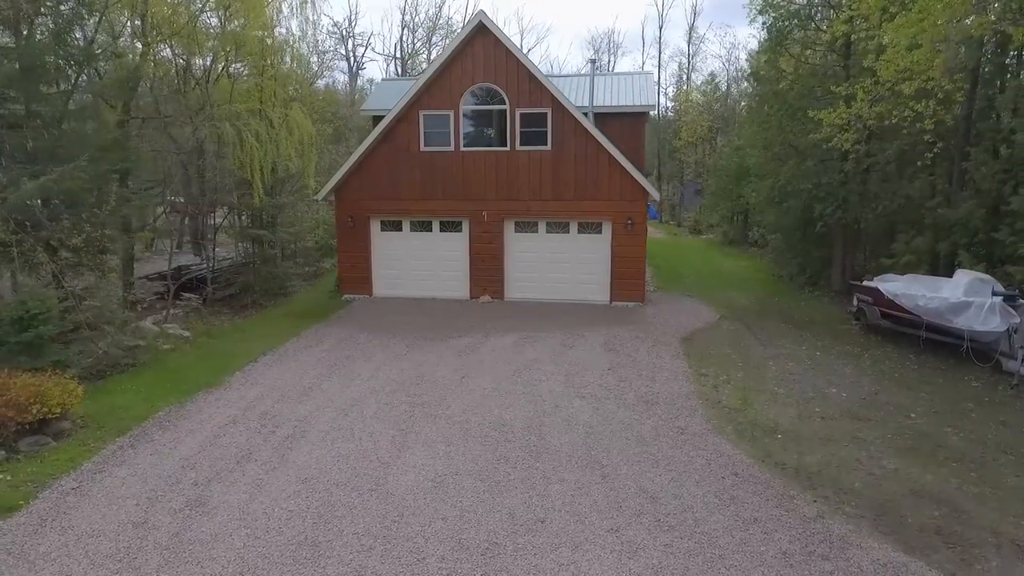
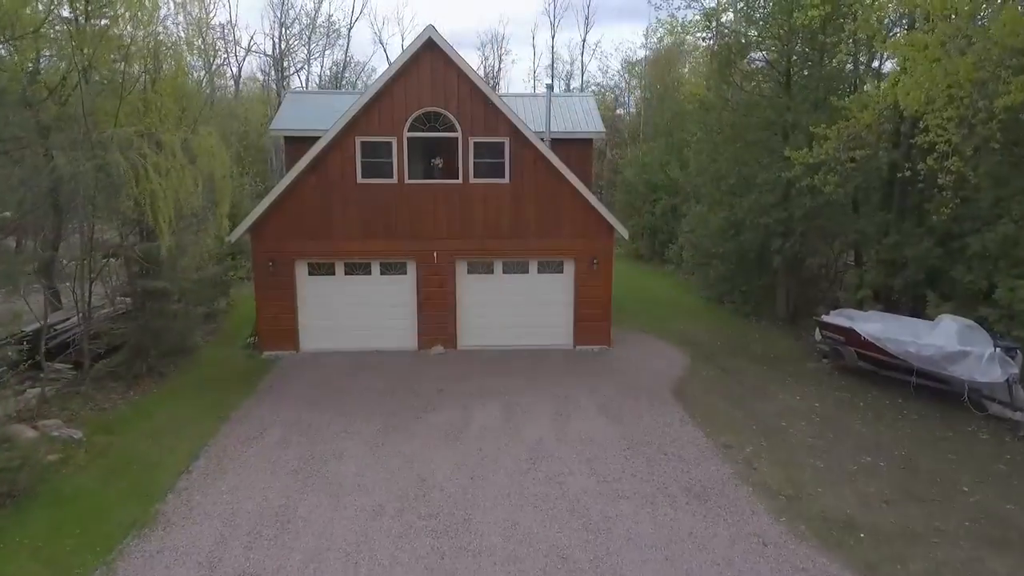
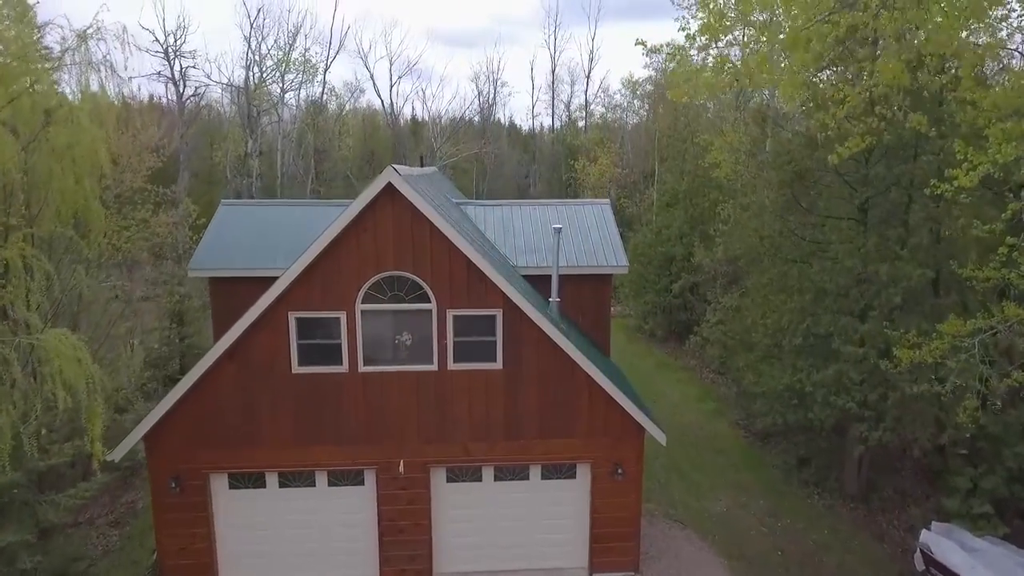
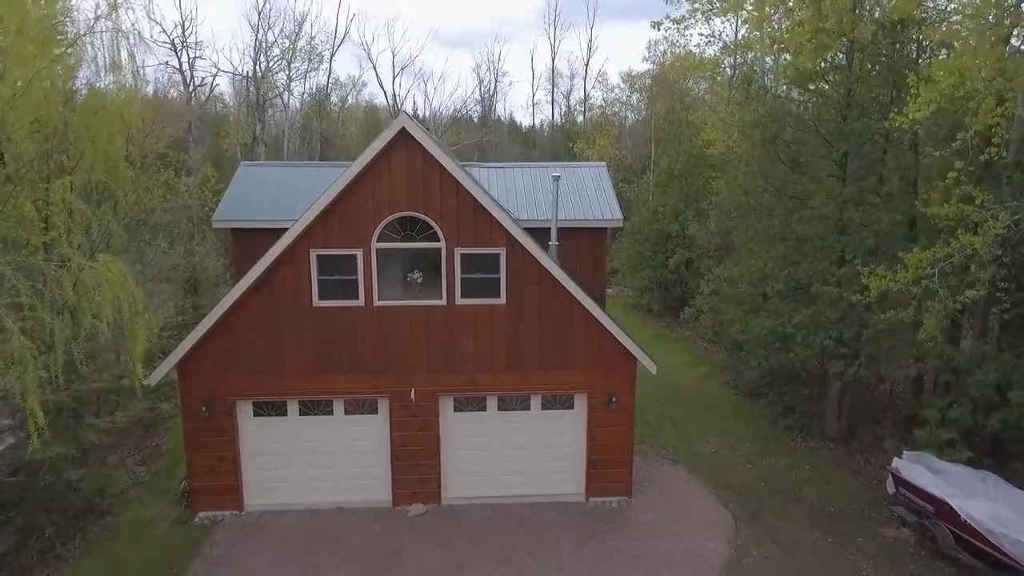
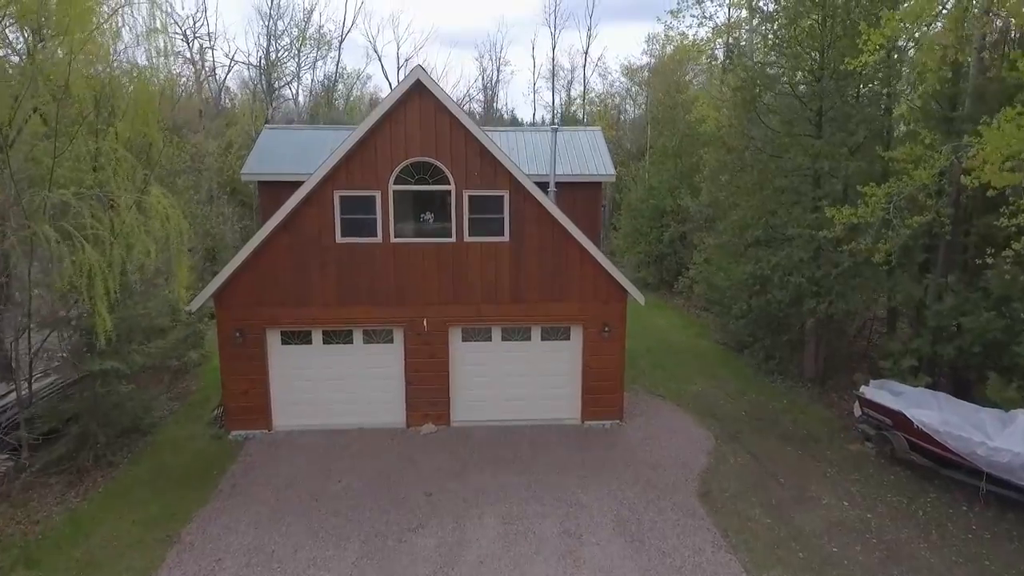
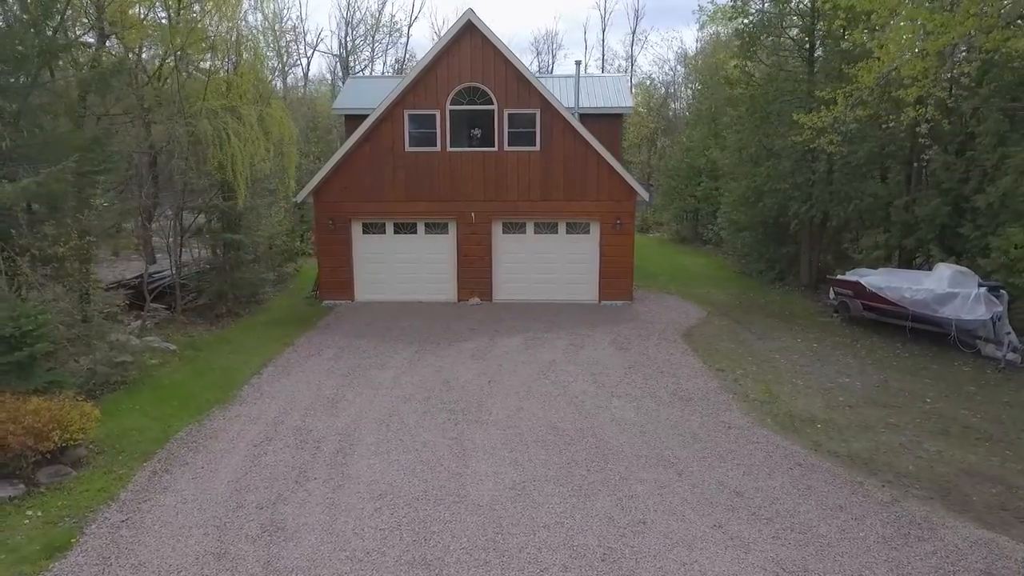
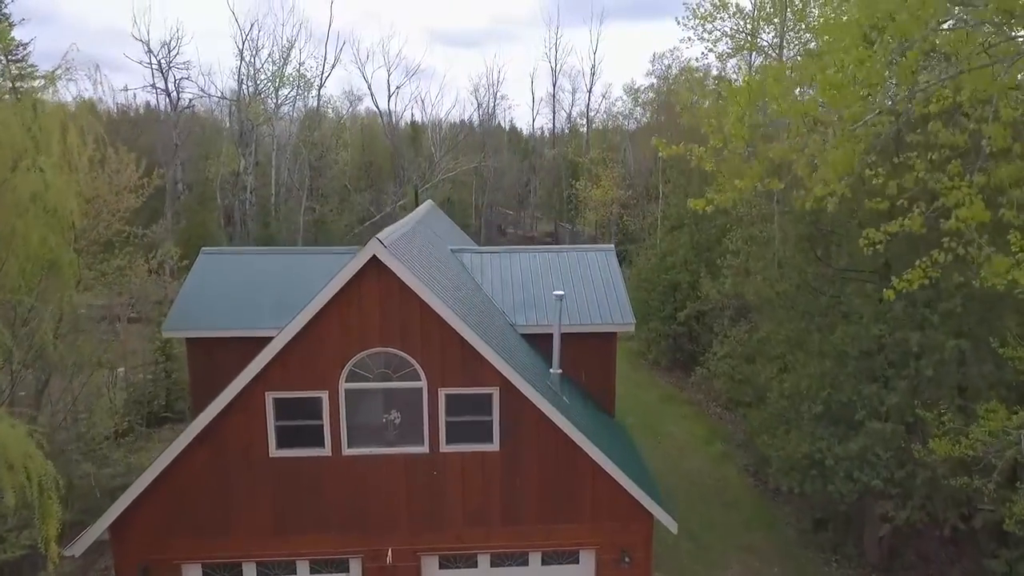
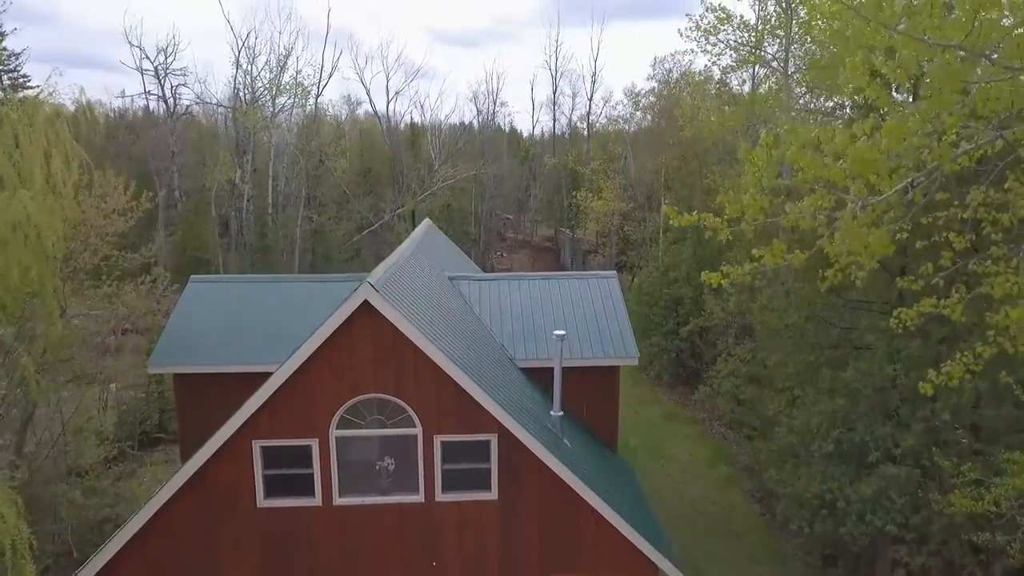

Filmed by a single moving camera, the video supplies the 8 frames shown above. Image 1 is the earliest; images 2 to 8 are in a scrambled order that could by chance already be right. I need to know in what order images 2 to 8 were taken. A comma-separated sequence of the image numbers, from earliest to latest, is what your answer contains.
6, 2, 5, 4, 3, 7, 8
